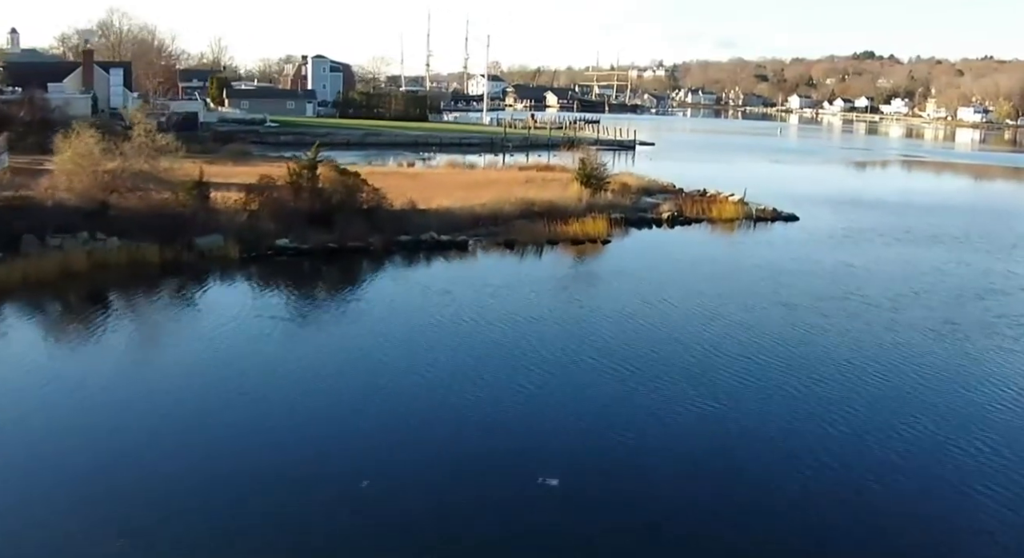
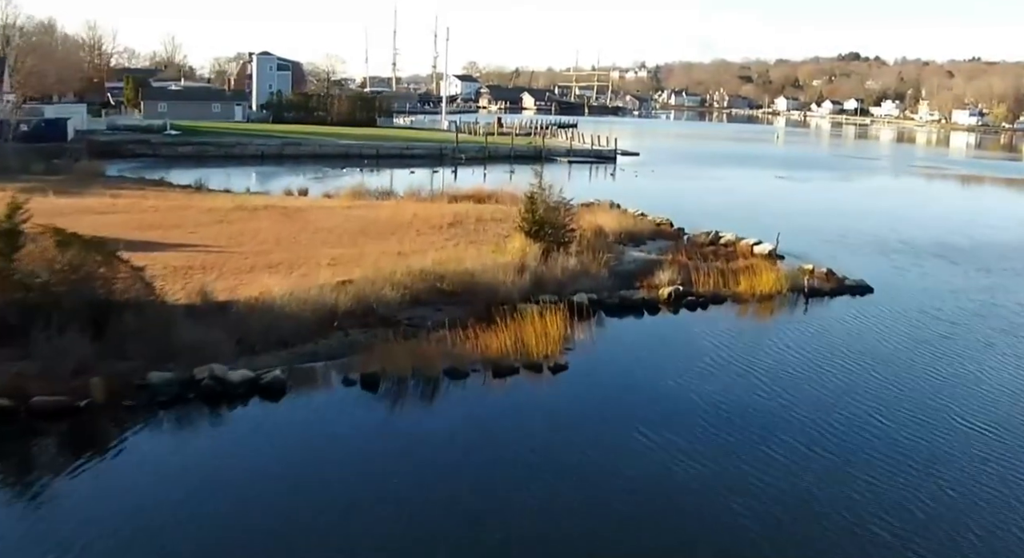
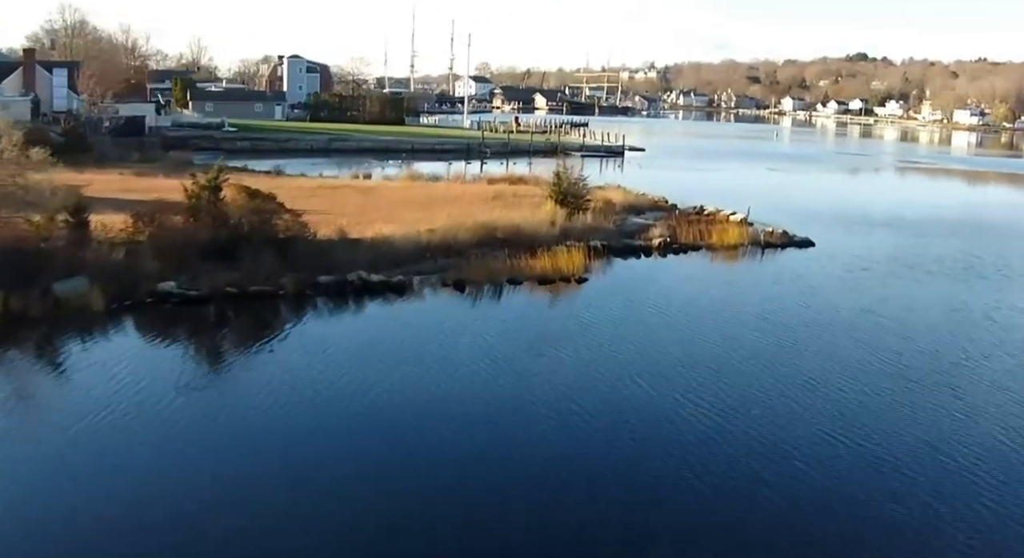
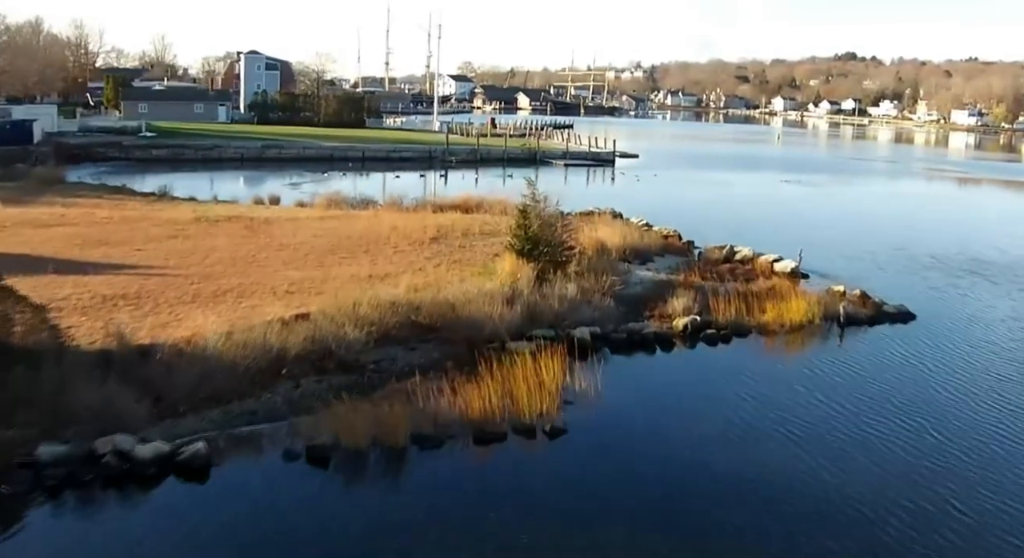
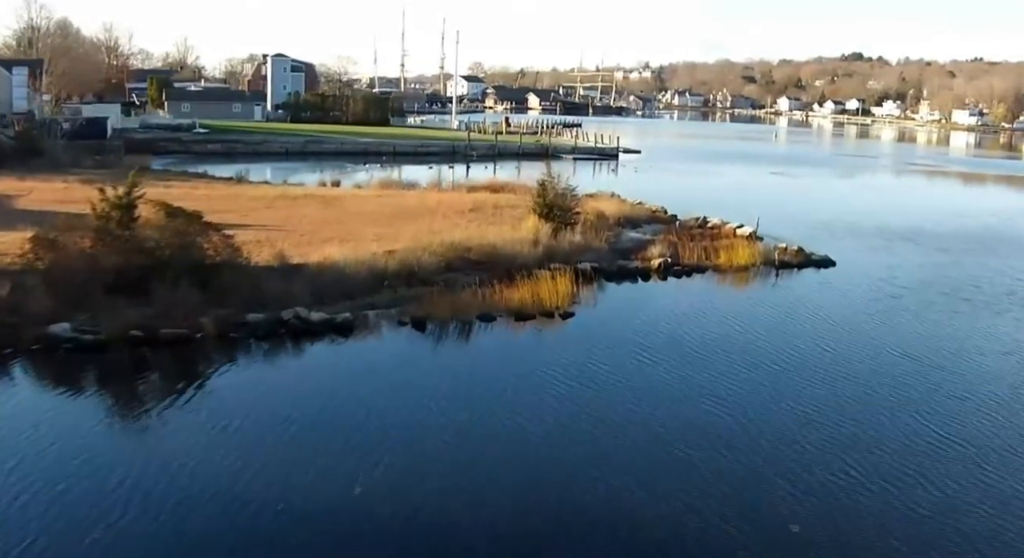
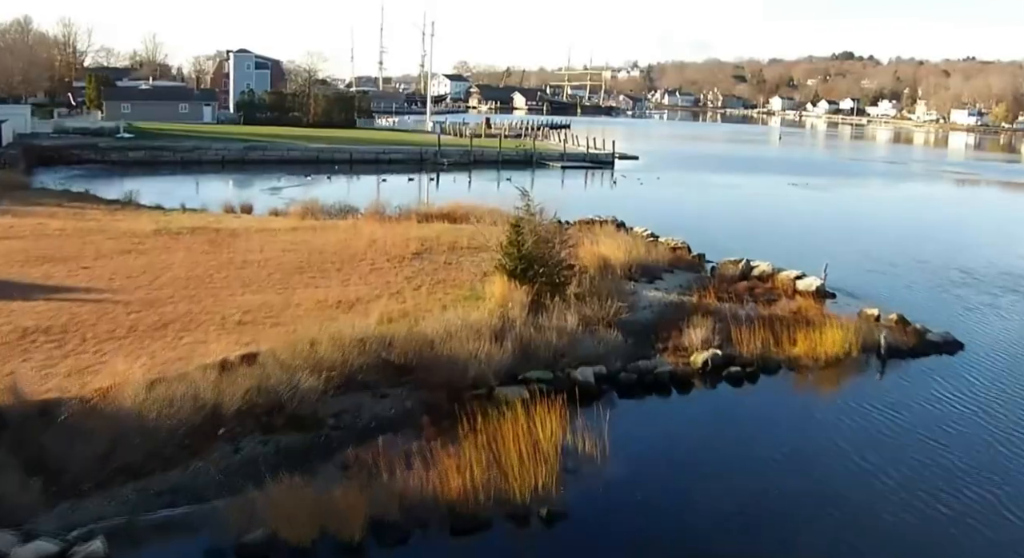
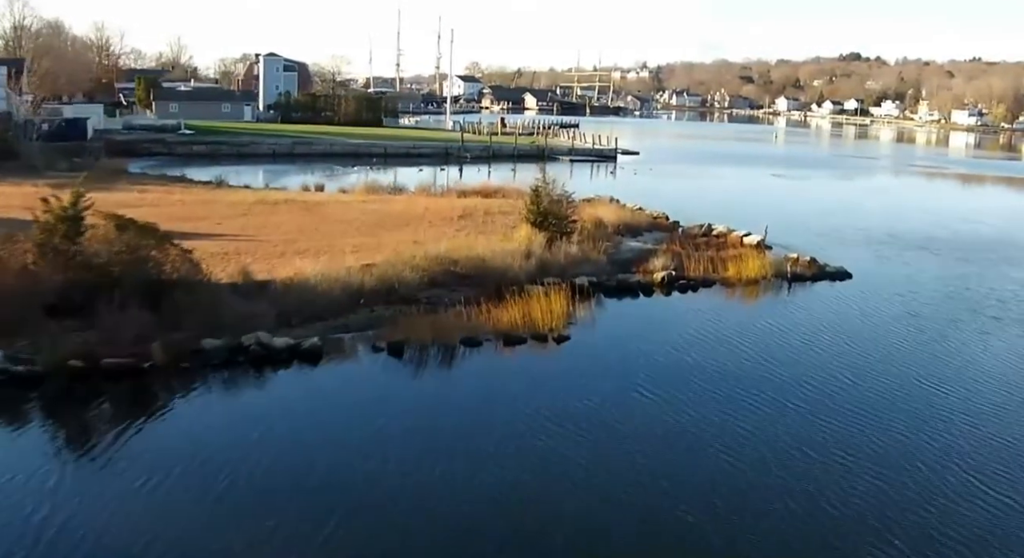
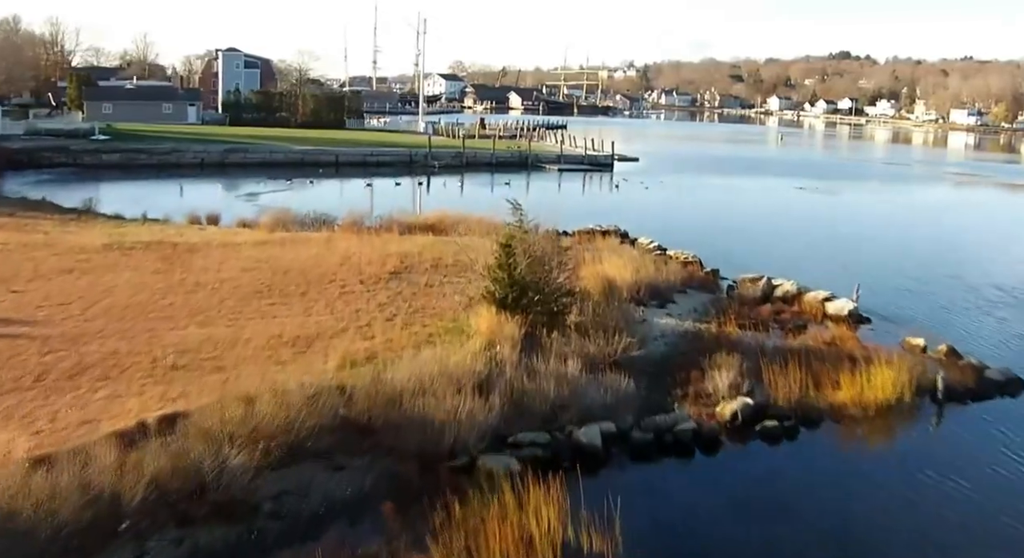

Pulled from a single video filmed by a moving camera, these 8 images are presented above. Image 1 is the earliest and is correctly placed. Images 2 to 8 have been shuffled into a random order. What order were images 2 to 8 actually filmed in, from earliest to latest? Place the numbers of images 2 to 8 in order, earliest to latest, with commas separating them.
3, 5, 7, 2, 4, 6, 8
